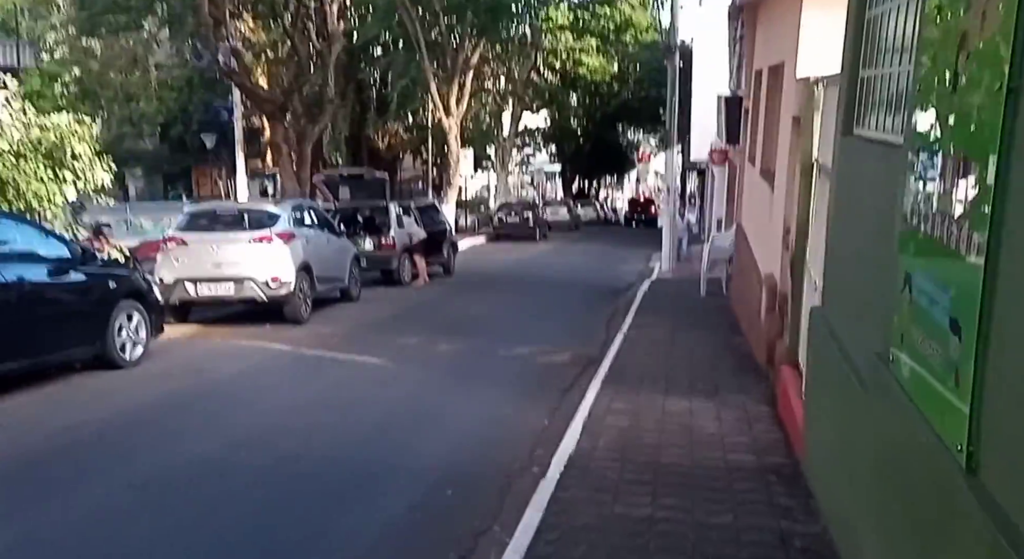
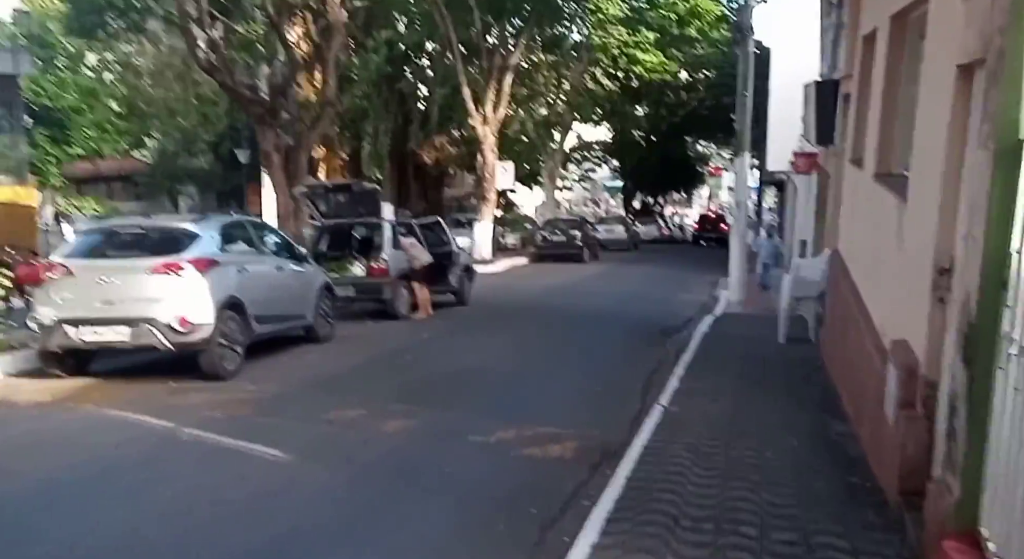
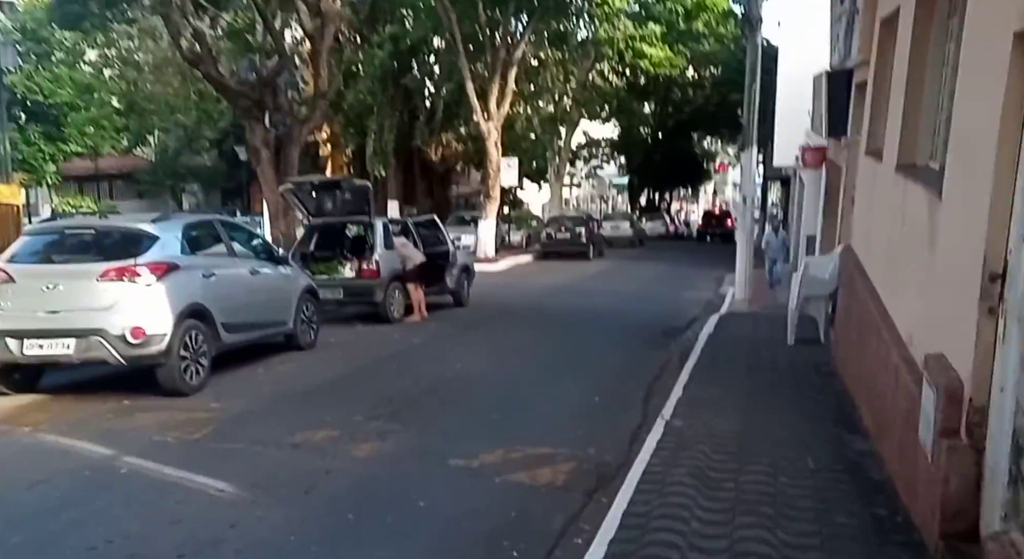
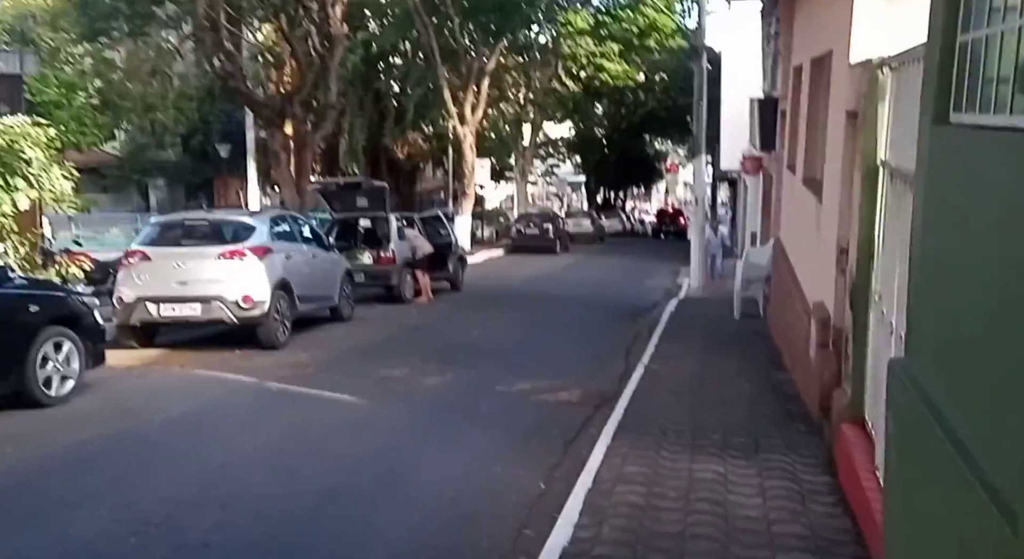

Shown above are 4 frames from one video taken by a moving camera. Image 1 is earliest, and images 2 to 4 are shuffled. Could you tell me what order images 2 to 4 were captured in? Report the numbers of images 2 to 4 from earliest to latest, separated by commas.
4, 2, 3
